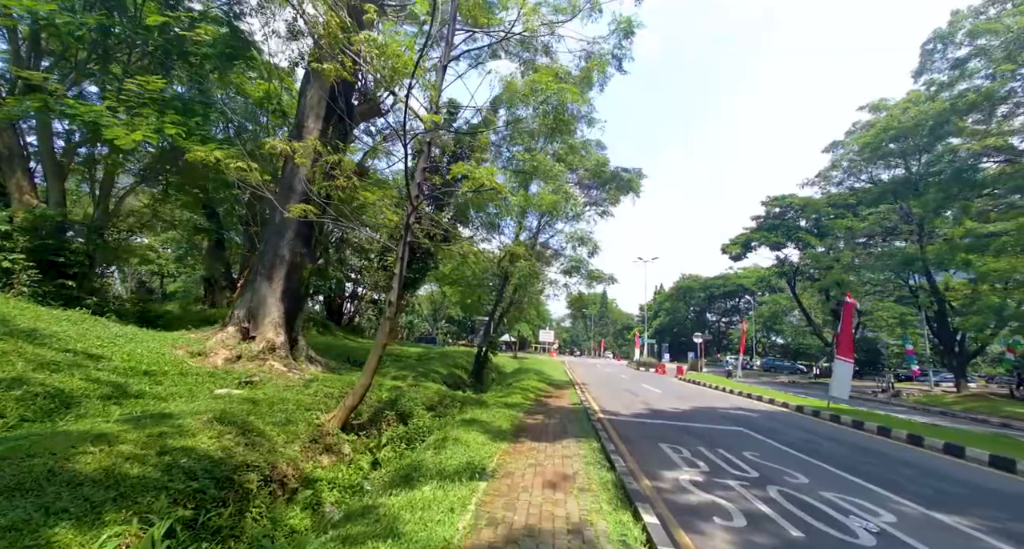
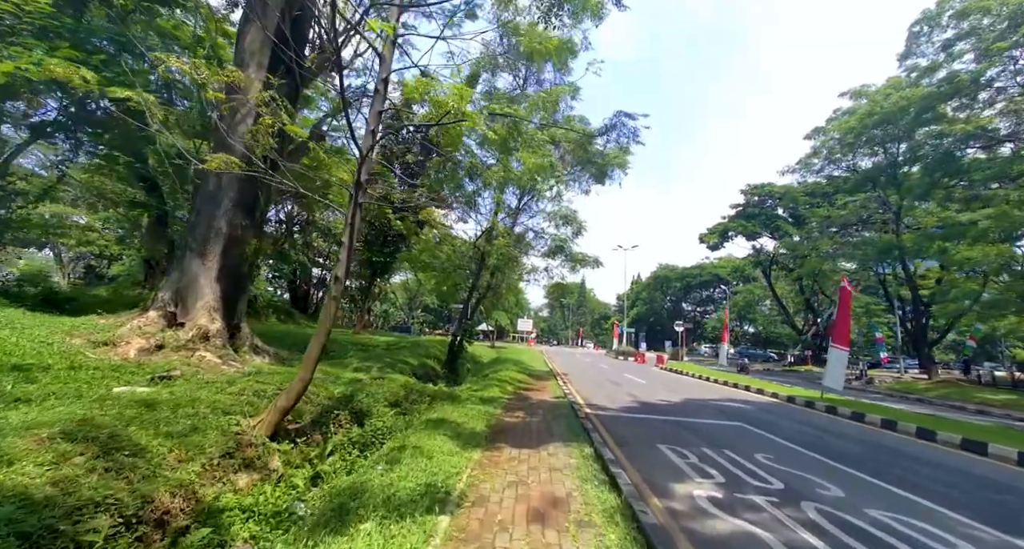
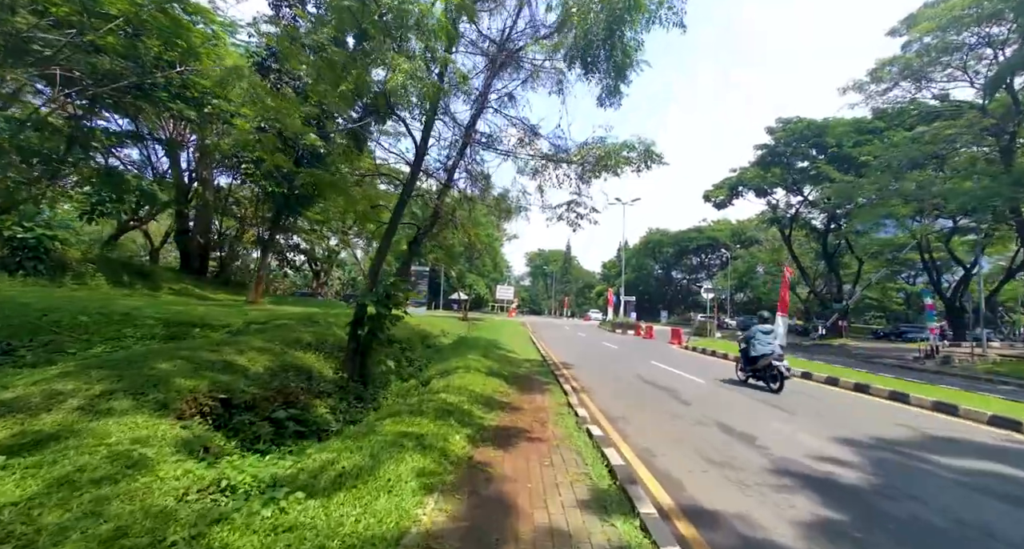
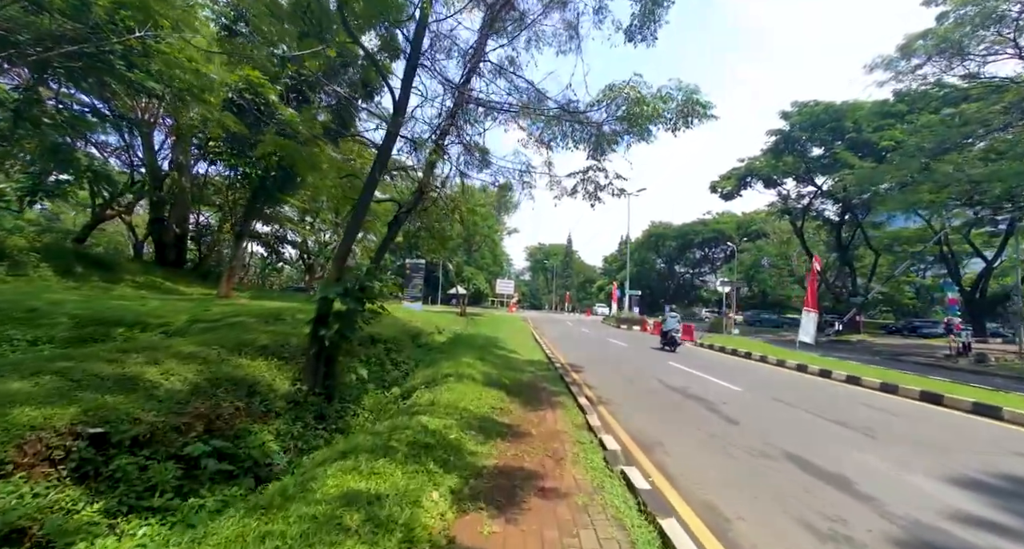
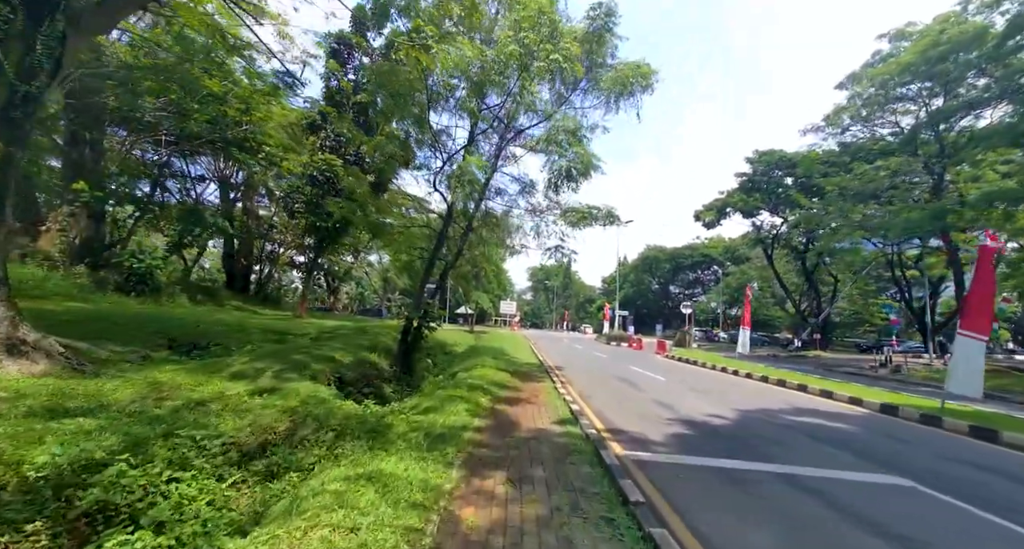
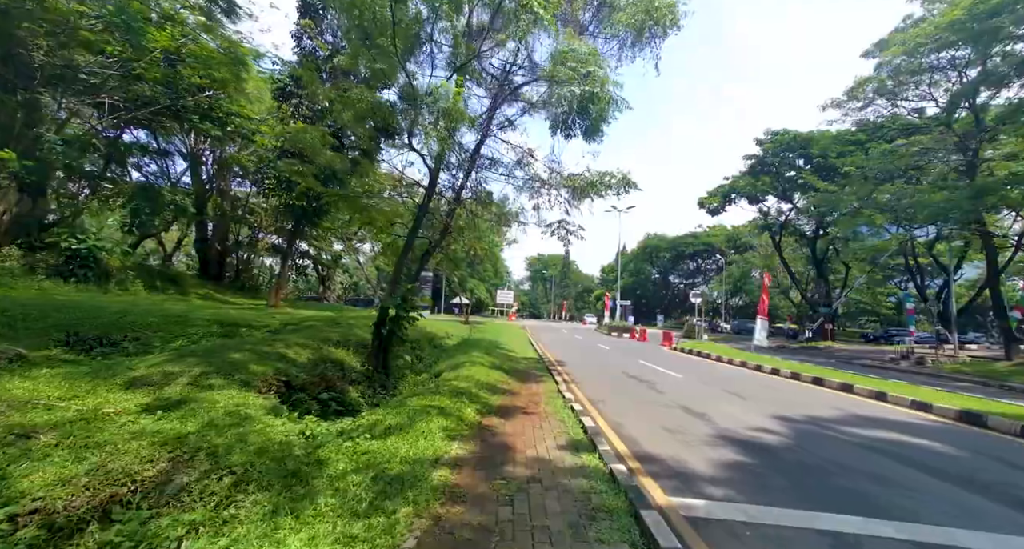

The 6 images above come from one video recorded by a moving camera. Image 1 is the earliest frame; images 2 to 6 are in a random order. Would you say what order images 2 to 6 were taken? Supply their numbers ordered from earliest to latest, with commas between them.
2, 5, 6, 3, 4
